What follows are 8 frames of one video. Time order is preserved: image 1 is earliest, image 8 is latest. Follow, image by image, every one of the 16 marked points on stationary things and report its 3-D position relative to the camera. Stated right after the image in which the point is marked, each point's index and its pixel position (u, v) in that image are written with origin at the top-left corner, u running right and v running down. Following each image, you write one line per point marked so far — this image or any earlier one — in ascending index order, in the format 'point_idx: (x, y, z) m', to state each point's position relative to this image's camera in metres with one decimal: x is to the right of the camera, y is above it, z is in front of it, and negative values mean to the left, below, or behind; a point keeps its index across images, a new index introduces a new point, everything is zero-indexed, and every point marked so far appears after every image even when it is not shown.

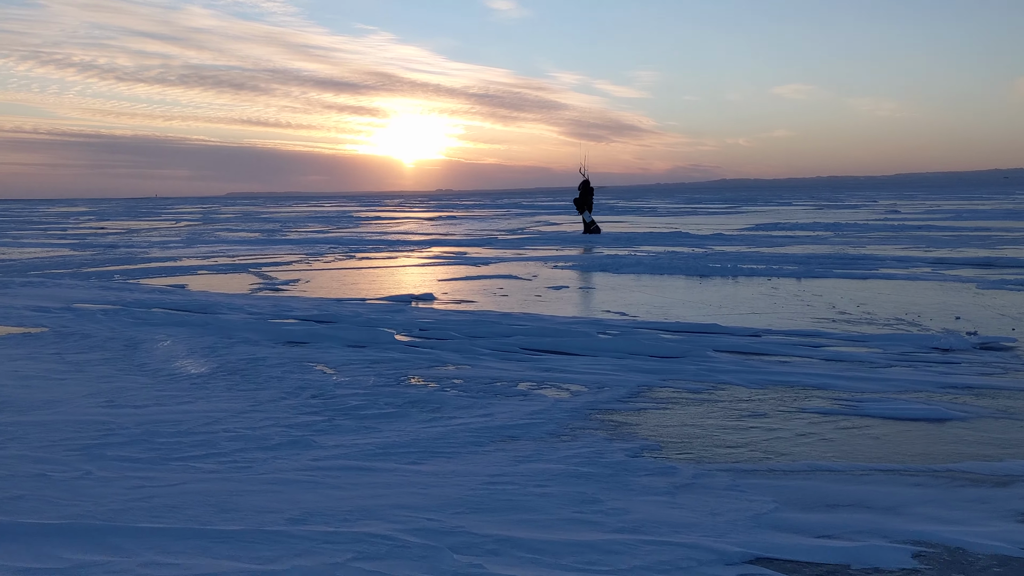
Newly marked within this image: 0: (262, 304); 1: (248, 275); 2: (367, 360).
0: (-3.0, -0.2, +12.2) m
1: (-4.4, +0.2, +17.2) m
2: (-1.1, -0.6, +7.9) m
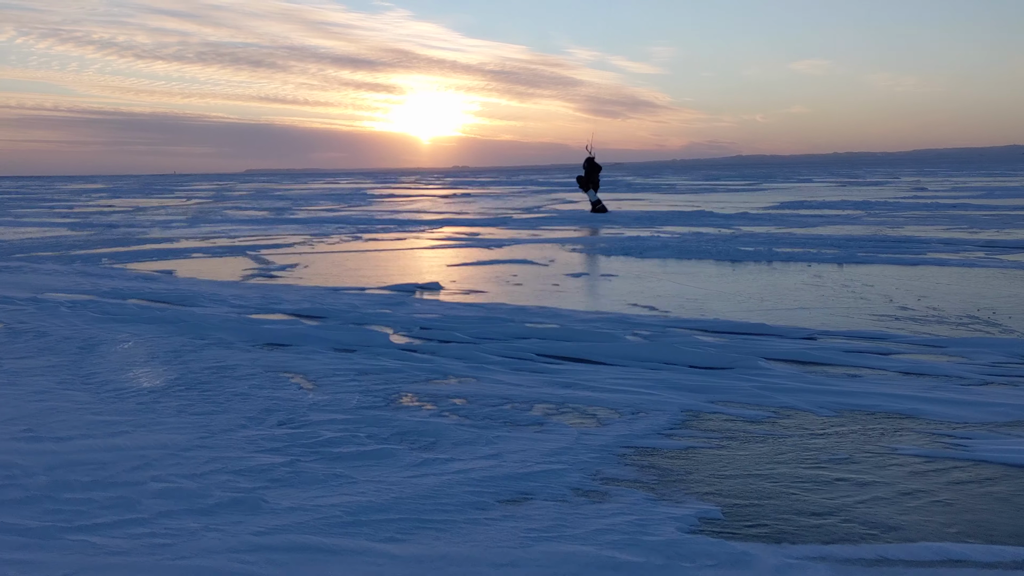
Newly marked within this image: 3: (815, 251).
0: (-2.8, -0.1, +11.0) m
1: (-4.2, +0.4, +16.0) m
2: (-1.0, -0.6, +6.7) m
3: (+4.4, +0.5, +15.1) m
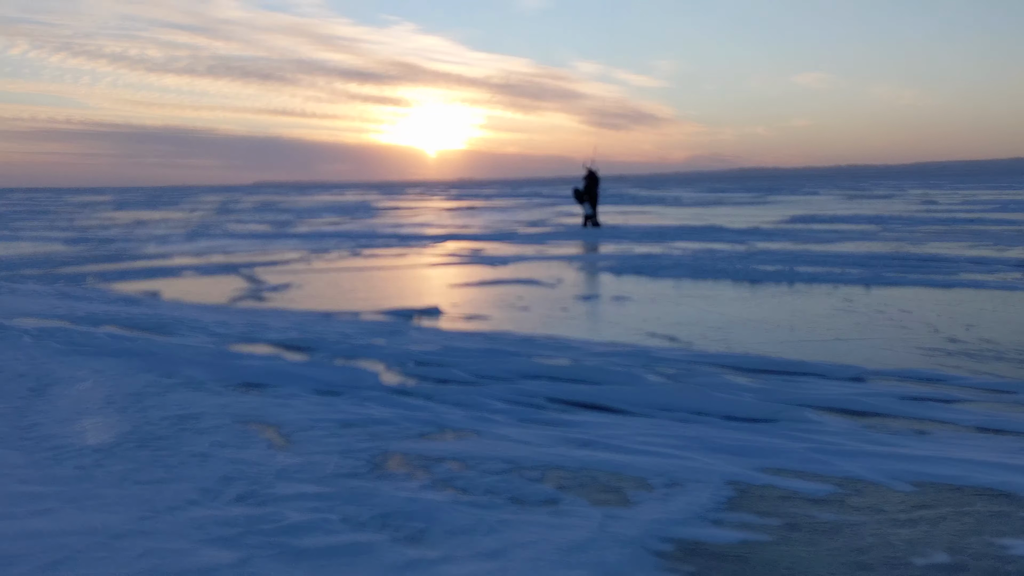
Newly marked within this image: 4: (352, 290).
0: (-2.7, -0.4, +10.1) m
1: (-4.1, +0.1, +15.1) m
2: (-1.0, -0.8, +5.8) m
3: (+4.5, +0.2, +14.2) m
4: (-2.0, 0.0, +13.2) m
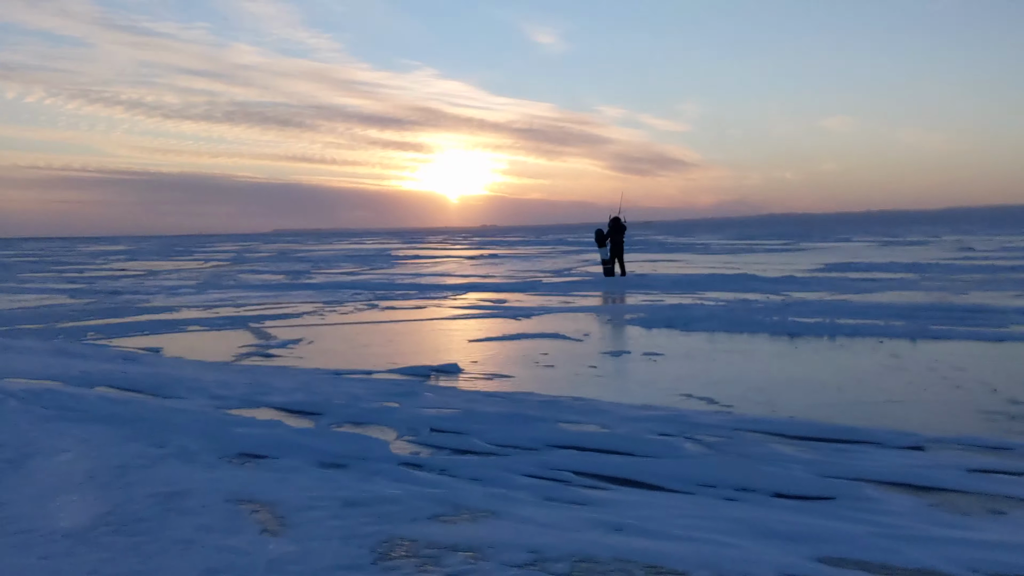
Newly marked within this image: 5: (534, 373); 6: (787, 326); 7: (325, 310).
0: (-2.5, -0.9, +9.5) m
1: (-3.8, -0.6, +14.6) m
2: (-0.9, -1.1, +5.2) m
3: (+4.8, -0.5, +13.5) m
4: (-1.8, -0.7, +12.7) m
5: (+0.2, -0.8, +9.9) m
6: (+3.6, -0.5, +13.3) m
7: (-3.4, -0.4, +18.5) m
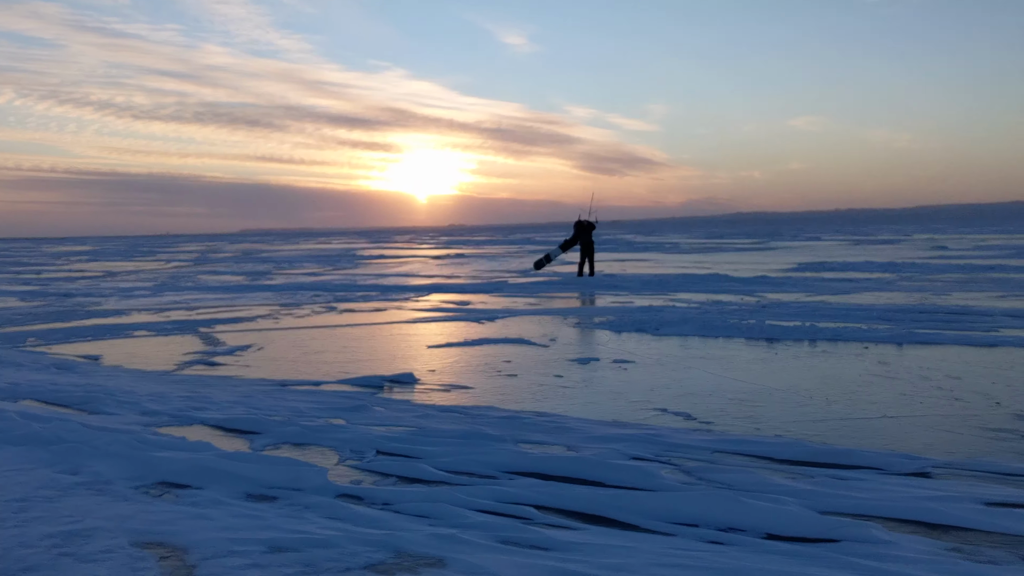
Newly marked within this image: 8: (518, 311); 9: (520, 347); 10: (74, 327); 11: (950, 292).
0: (-2.9, -0.9, +8.7) m
1: (-4.3, -0.7, +13.8) m
2: (-1.1, -1.1, +4.4) m
3: (+4.4, -0.5, +12.9) m
4: (-2.2, -0.7, +11.9) m
5: (-0.1, -0.9, +9.2) m
6: (+3.1, -0.5, +12.7) m
7: (-4.0, -0.4, +17.6) m
8: (+0.1, -0.4, +17.3) m
9: (+0.1, -0.7, +11.8) m
10: (-6.7, -0.6, +15.7) m
11: (+8.1, -0.1, +19.2) m
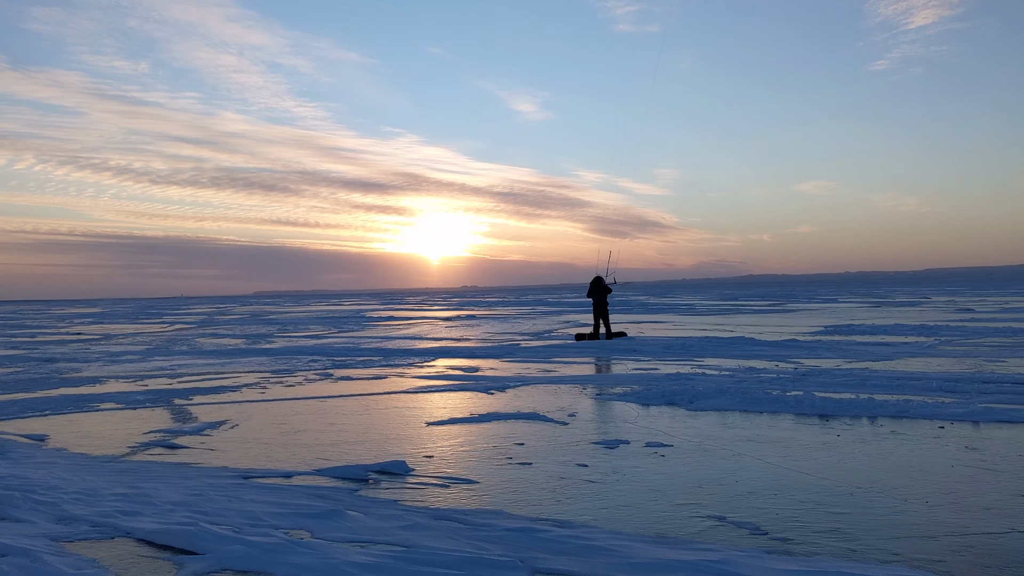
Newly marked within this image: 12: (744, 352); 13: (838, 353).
0: (-2.8, -1.4, +7.0) m
1: (-4.1, -1.5, +12.1) m
2: (-1.0, -1.4, +2.7) m
3: (+4.5, -1.2, +11.2) m
4: (-2.1, -1.4, +10.2) m
5: (0.0, -1.4, +7.5) m
6: (+3.2, -1.2, +11.0) m
7: (-3.8, -1.5, +16.0) m
8: (+0.3, -1.4, +15.6) m
9: (+0.2, -1.3, +10.1) m
10: (-6.5, -1.5, +14.1) m
11: (+8.3, -1.2, +17.4) m
12: (+4.3, -1.2, +19.3) m
13: (+5.8, -1.2, +18.4) m
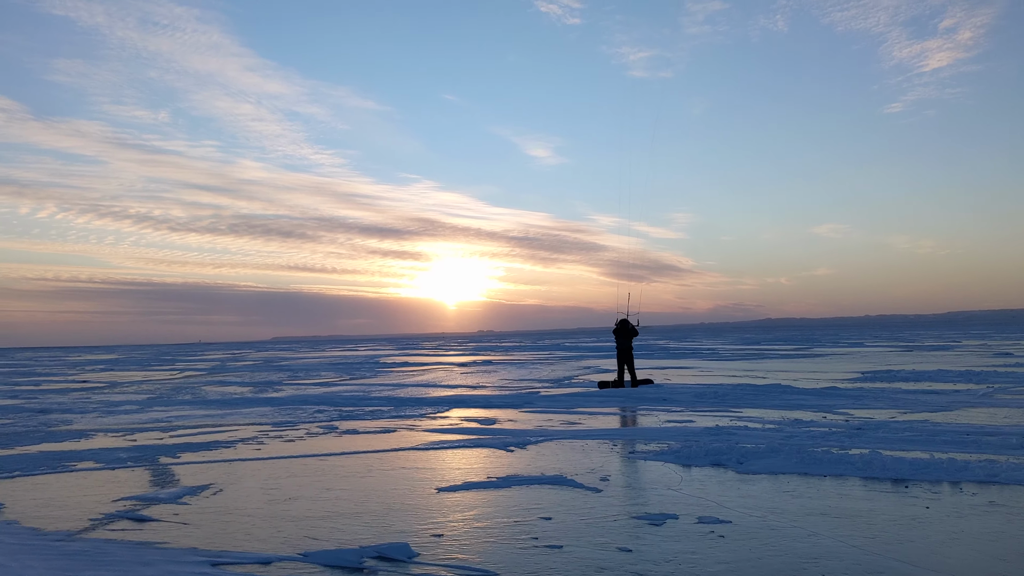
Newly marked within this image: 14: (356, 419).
0: (-2.6, -1.7, +5.7) m
1: (-3.9, -2.0, +10.8) m
2: (-1.0, -1.4, +1.4) m
3: (+4.7, -1.6, +9.7) m
4: (-1.9, -1.8, +8.9) m
5: (+0.1, -1.6, +6.1) m
6: (+3.5, -1.7, +9.6) m
7: (-3.5, -2.1, +14.6) m
8: (+0.6, -2.0, +14.2) m
9: (+0.4, -1.7, +8.7) m
10: (-6.3, -2.1, +12.8) m
11: (+8.6, -1.8, +15.9) m
12: (+4.7, -2.0, +17.8) m
13: (+6.1, -1.9, +16.9) m
14: (-2.7, -2.2, +17.5) m
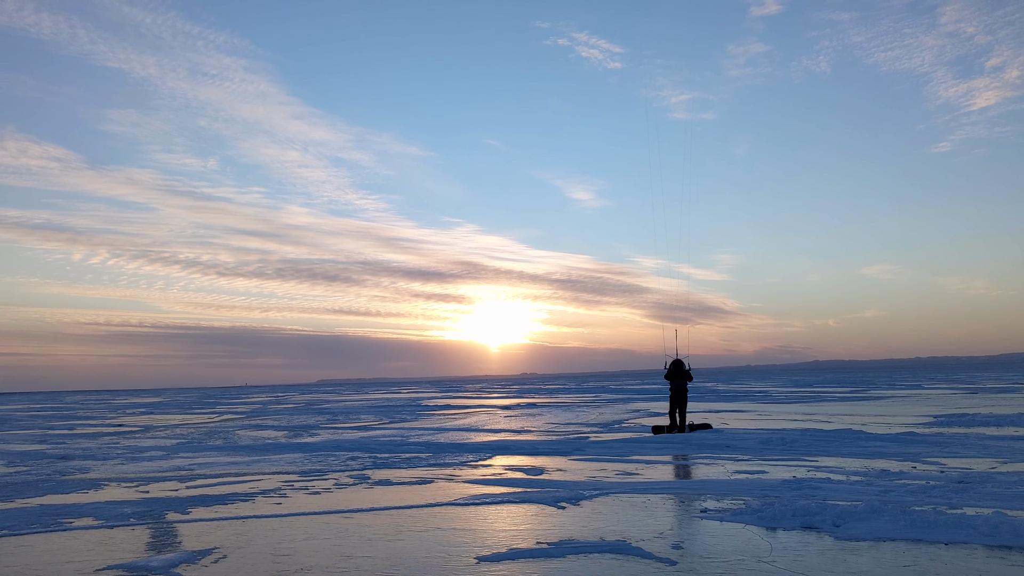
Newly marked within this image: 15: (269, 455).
0: (-2.4, -1.8, +4.3) m
1: (-3.4, -2.3, +9.4) m
2: (-0.9, -1.3, -0.1) m
3: (+5.1, -1.8, +8.0) m
4: (-1.5, -2.0, +7.5) m
5: (+0.4, -1.7, +4.6) m
6: (+3.9, -1.9, +7.9) m
7: (-2.8, -2.6, +13.3) m
8: (+1.2, -2.4, +12.6) m
9: (+0.8, -1.9, +7.2) m
10: (-5.7, -2.5, +11.6) m
11: (+9.3, -2.3, +14.0) m
12: (+5.4, -2.5, +16.1) m
13: (+6.8, -2.4, +15.1) m
14: (-1.9, -2.8, +16.1) m
15: (-4.7, -3.2, +20.1) m
